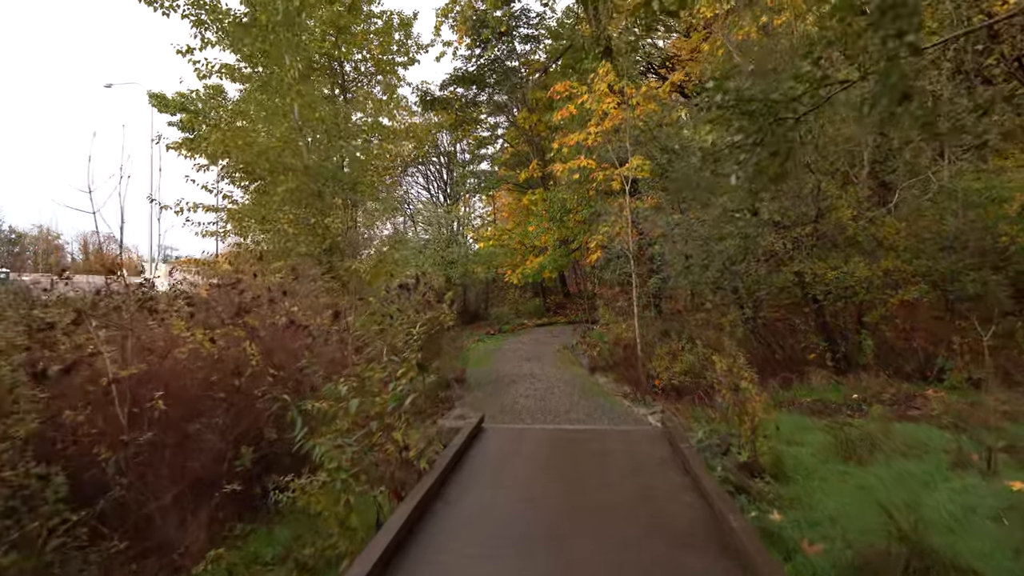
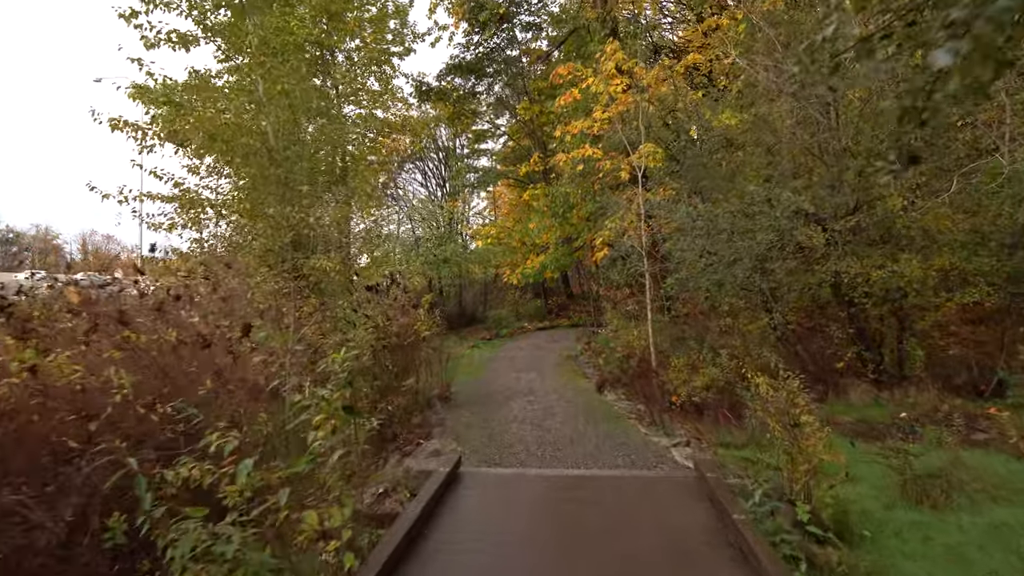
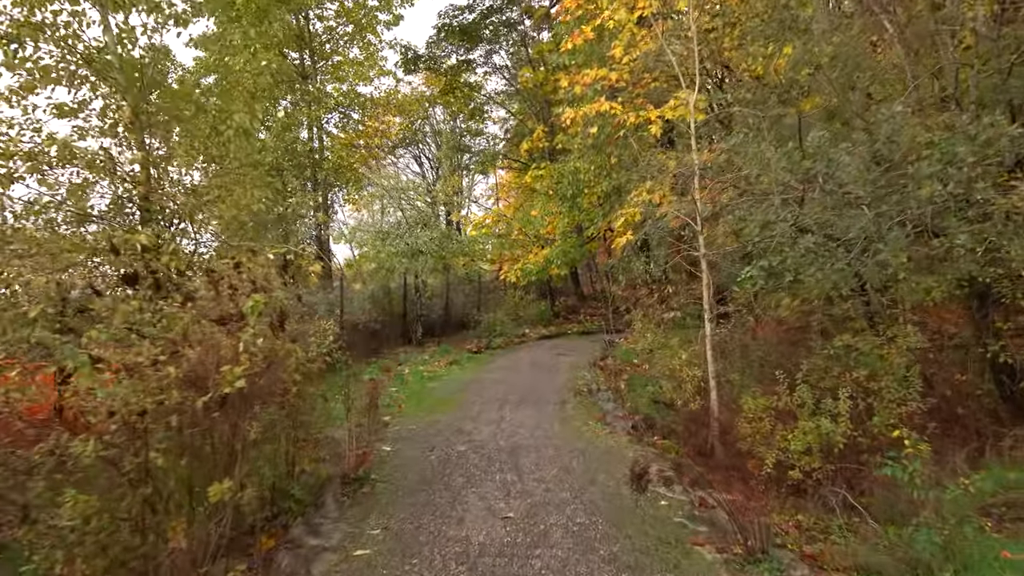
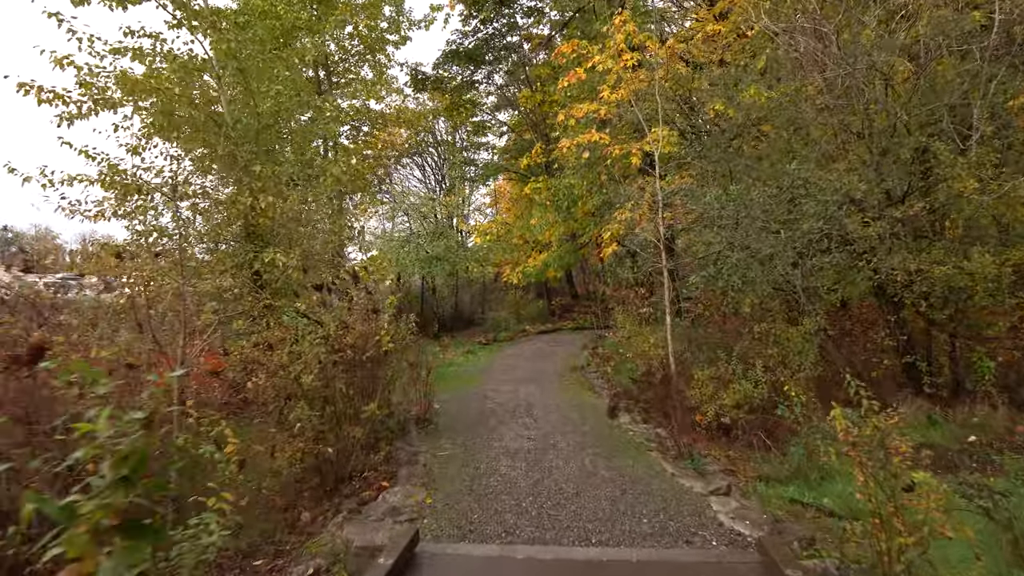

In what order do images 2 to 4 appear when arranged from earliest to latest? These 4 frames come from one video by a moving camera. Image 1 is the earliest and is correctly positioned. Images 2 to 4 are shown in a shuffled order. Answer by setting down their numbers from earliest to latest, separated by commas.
2, 4, 3
